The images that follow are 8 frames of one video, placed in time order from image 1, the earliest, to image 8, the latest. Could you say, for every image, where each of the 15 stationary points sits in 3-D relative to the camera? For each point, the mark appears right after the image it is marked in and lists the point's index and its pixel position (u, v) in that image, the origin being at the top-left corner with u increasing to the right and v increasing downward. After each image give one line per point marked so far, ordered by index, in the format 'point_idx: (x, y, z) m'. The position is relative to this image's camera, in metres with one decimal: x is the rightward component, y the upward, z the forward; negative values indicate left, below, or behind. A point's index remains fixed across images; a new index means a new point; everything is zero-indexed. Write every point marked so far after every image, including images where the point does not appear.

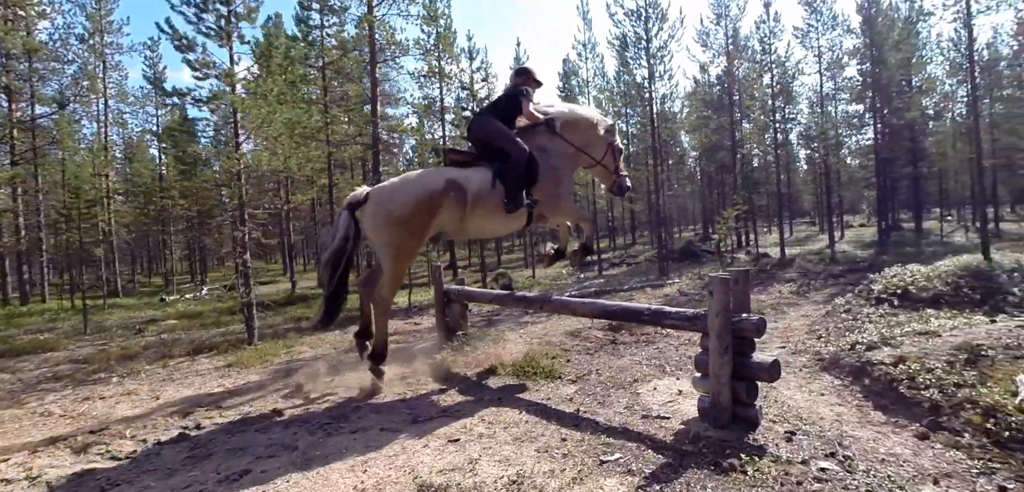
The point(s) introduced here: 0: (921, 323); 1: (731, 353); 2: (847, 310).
0: (+5.1, -1.0, +6.5) m
1: (+1.8, -0.9, +4.4) m
2: (+5.6, -1.1, +8.7) m
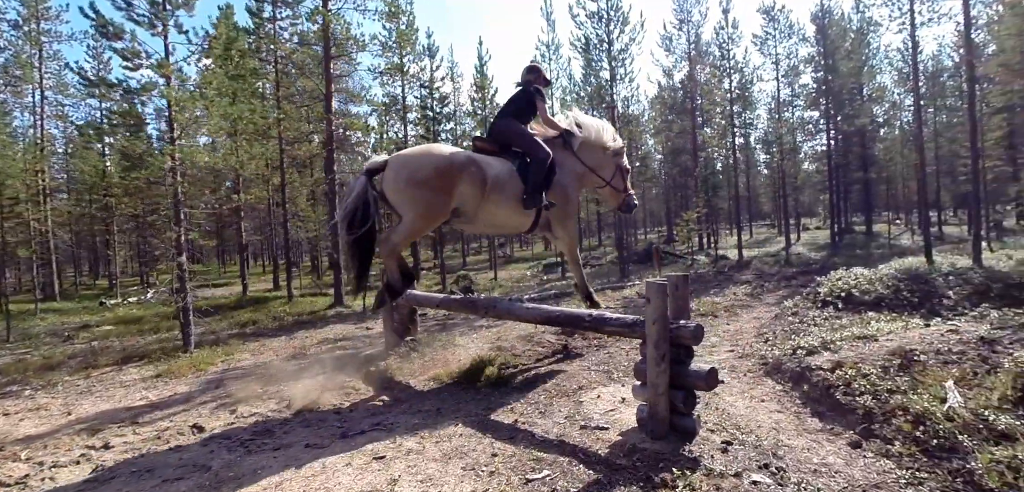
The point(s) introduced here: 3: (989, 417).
0: (+4.4, -1.0, +6.6) m
1: (+1.3, -1.0, +4.3) m
2: (+4.8, -1.1, +8.8) m
3: (+3.2, -1.2, +3.5) m
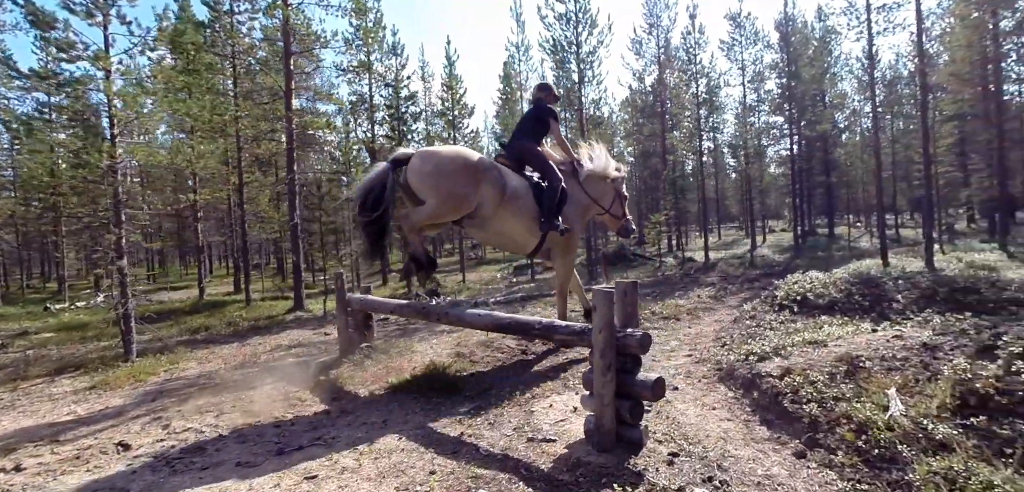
0: (+3.8, -1.1, +6.6) m
1: (+0.8, -1.0, +4.2) m
2: (+4.1, -1.2, +8.8) m
3: (+2.8, -1.2, +3.5) m
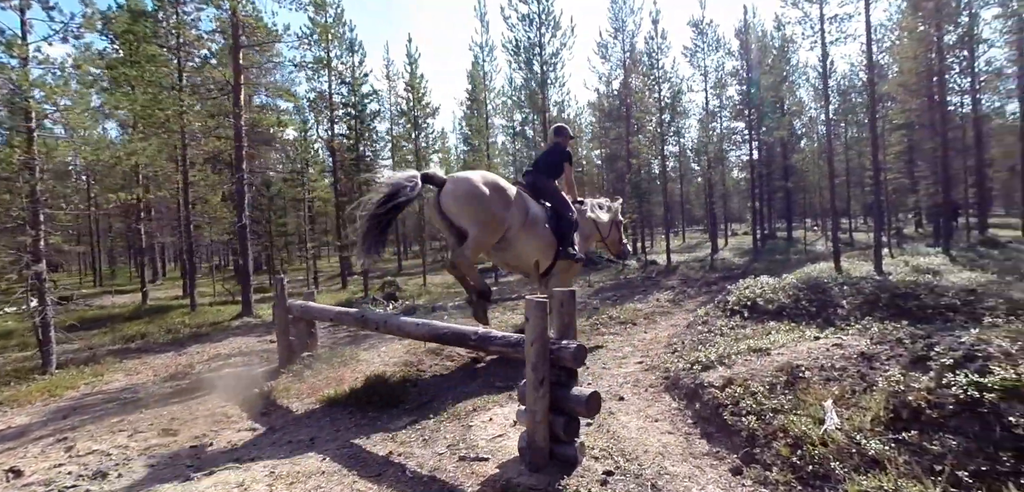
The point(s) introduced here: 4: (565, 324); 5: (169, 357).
0: (+3.1, -1.2, +6.6) m
1: (+0.3, -1.1, +4.0) m
2: (+3.3, -1.3, +8.8) m
3: (+2.3, -1.3, +3.4) m
4: (+0.4, -0.6, +4.3) m
5: (-6.3, -2.0, +9.6) m
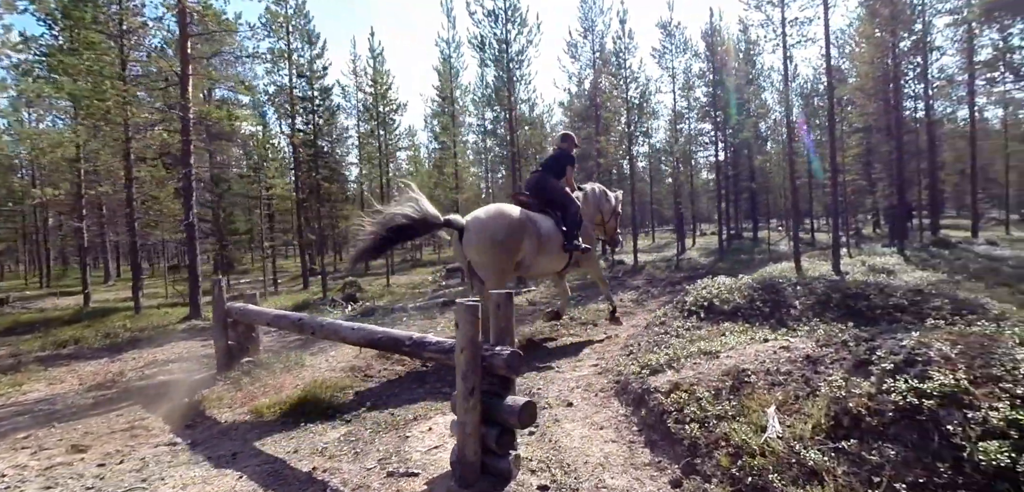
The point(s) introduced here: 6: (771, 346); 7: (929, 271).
0: (+2.5, -1.2, +6.5) m
1: (-0.2, -1.1, +3.7) m
2: (+2.5, -1.3, +8.7) m
3: (+1.8, -1.3, +3.3) m
4: (-0.1, -0.6, +4.1) m
5: (-7.1, -2.0, +9.0) m
6: (+2.6, -1.0, +5.1) m
7: (+12.8, -0.8, +16.0) m
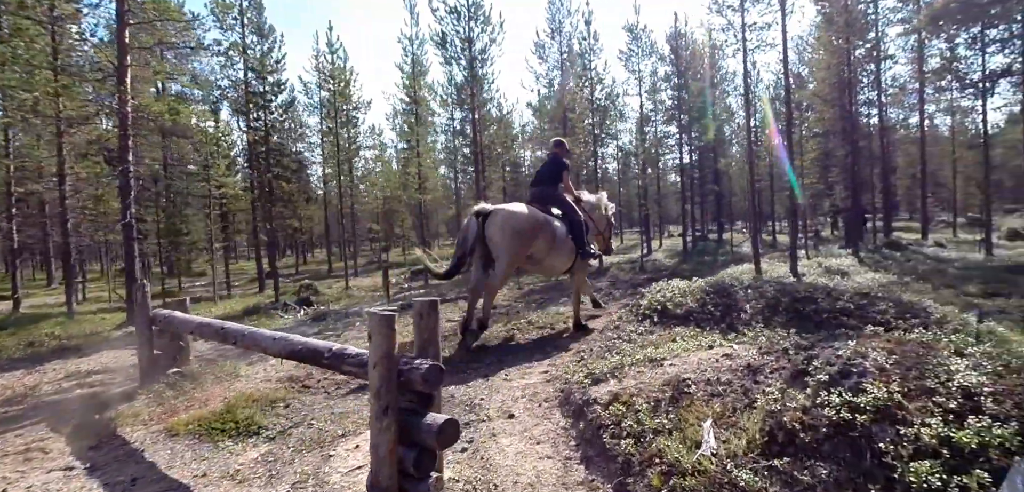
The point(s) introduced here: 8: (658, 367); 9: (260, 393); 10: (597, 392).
0: (+1.8, -1.2, +6.3) m
1: (-0.8, -1.1, +3.4) m
2: (+1.7, -1.3, +8.6) m
3: (+1.3, -1.3, +3.1) m
4: (-0.6, -0.7, +3.8) m
5: (-7.9, -2.1, +8.3) m
6: (+1.9, -1.0, +5.0) m
7: (+11.6, -0.8, +16.4) m
8: (+1.4, -1.2, +5.1) m
9: (-3.2, -1.8, +6.5) m
10: (+0.8, -1.4, +4.8) m
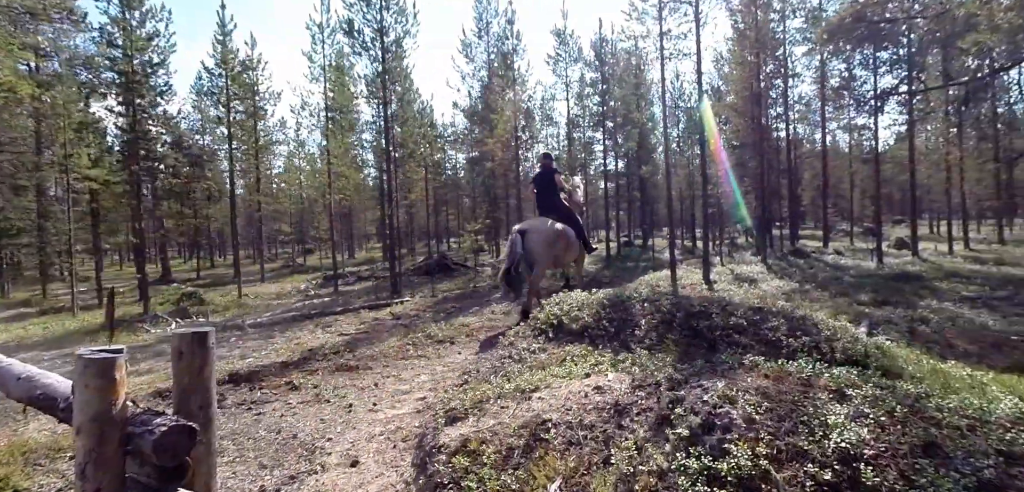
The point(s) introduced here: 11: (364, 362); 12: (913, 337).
0: (+0.3, -1.3, +5.6) m
1: (-1.8, -1.2, +2.4) m
2: (0.0, -1.5, +7.8) m
3: (+0.3, -1.4, +2.4) m
4: (-1.7, -0.8, +2.8) m
5: (-9.6, -2.1, +6.4) m
6: (+0.6, -1.1, +4.3) m
7: (+8.8, -1.1, +16.9) m
8: (+0.1, -1.3, +4.4) m
9: (-4.6, -1.9, +5.2) m
10: (-0.5, -1.5, +4.0) m
11: (-2.4, -1.9, +8.4) m
12: (+6.1, -1.4, +7.9) m
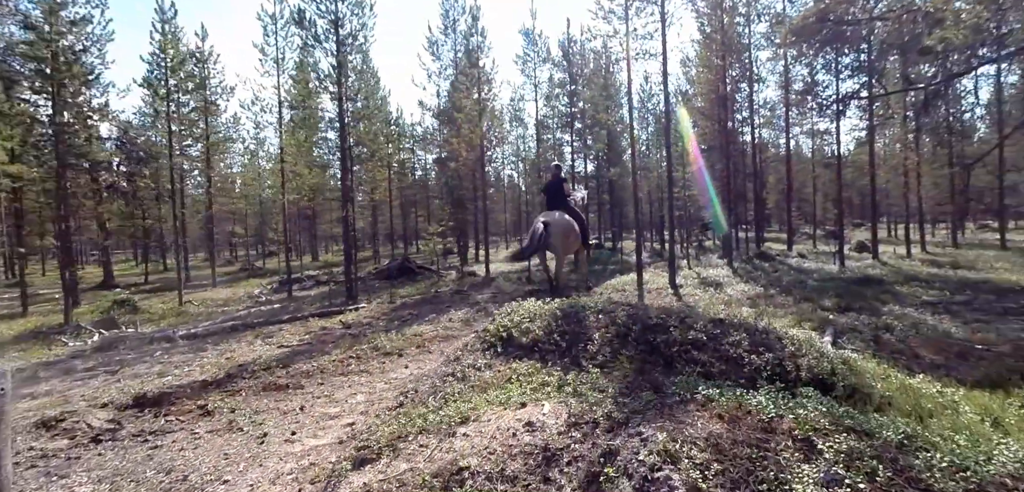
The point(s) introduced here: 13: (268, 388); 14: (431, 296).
0: (-0.3, -1.4, +5.0) m
1: (-2.3, -1.3, +1.7) m
2: (-0.8, -1.5, +7.2) m
3: (-0.2, -1.5, +1.7) m
4: (-2.2, -0.8, +2.1) m
5: (-10.2, -2.2, +5.3) m
6: (+0.1, -1.2, +3.7) m
7: (+7.6, -1.2, +16.7) m
8: (-0.4, -1.4, +3.8) m
9: (-5.2, -2.0, +4.3) m
10: (-1.0, -1.5, +3.4) m
11: (-3.1, -2.0, +7.6) m
12: (+5.3, -1.5, +7.6) m
13: (-3.4, -2.0, +7.2) m
14: (-2.9, -1.8, +18.7) m
